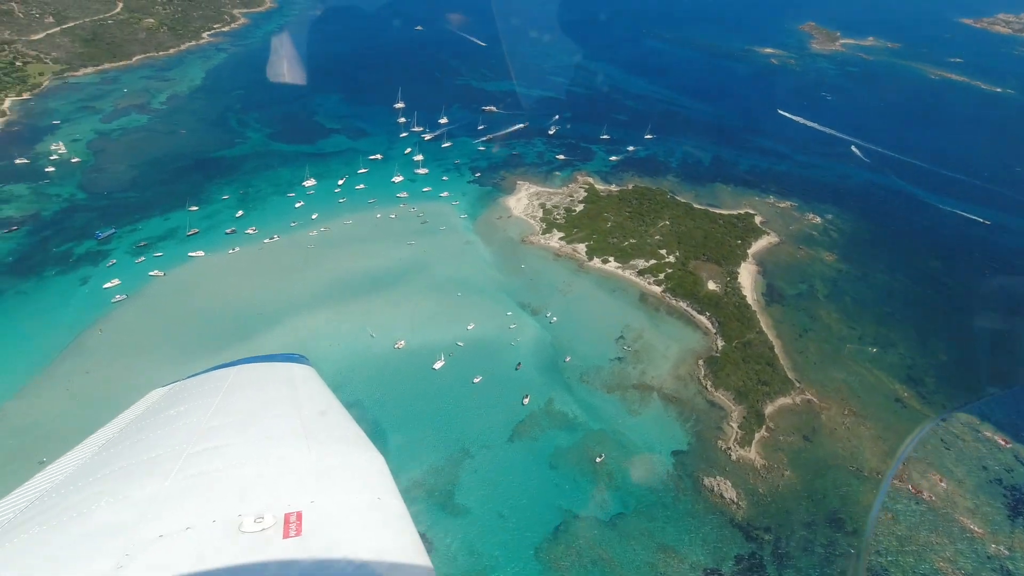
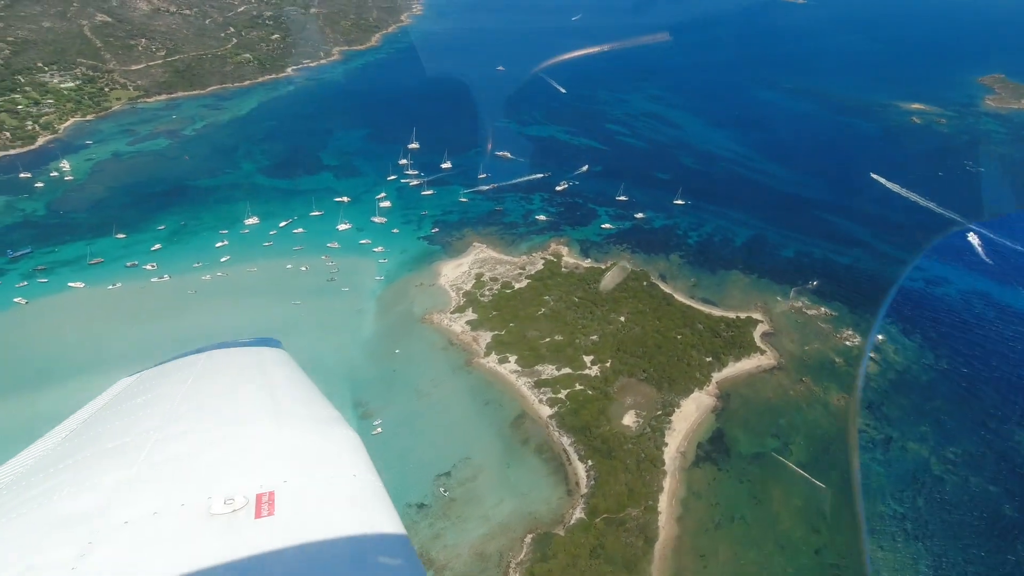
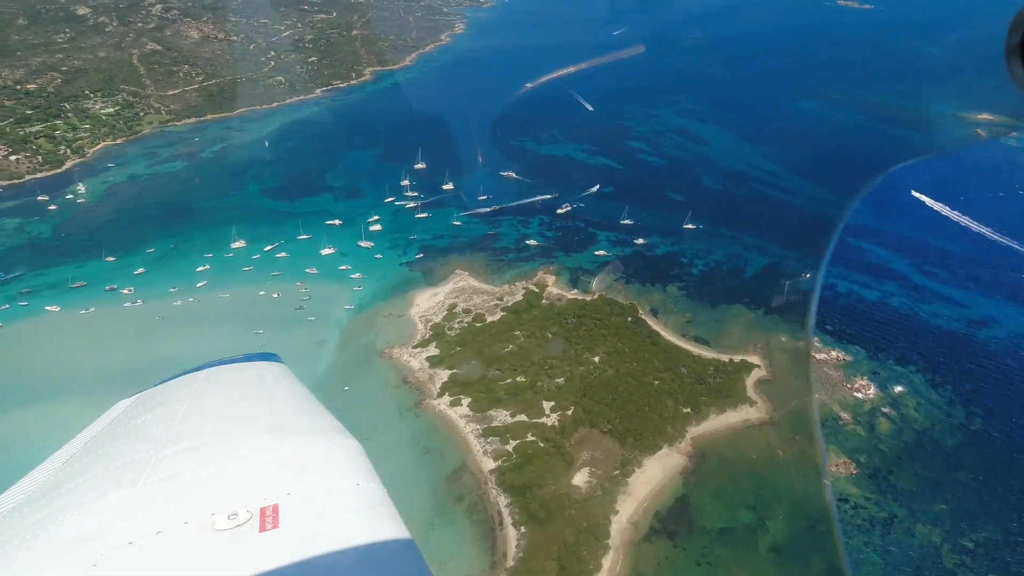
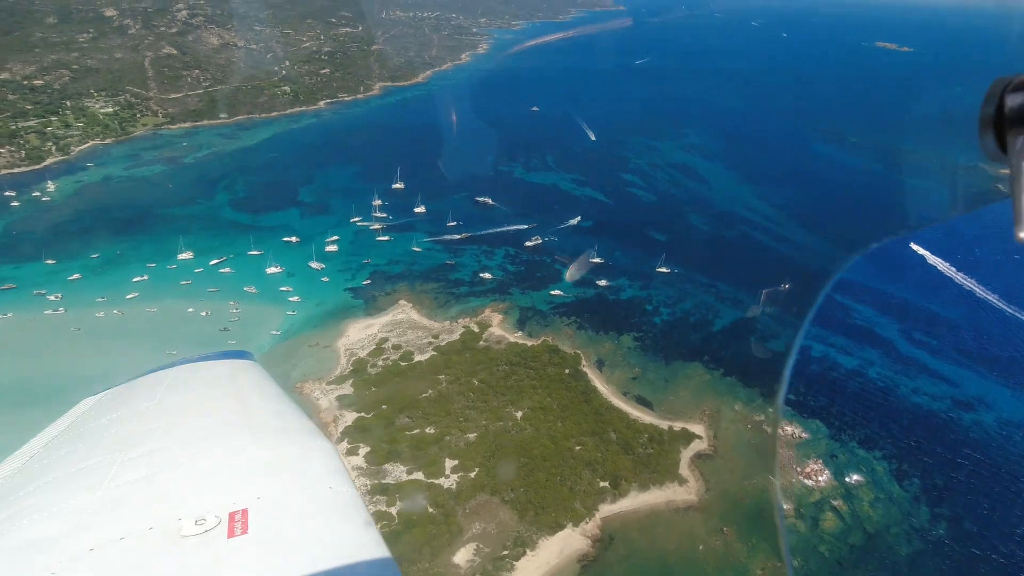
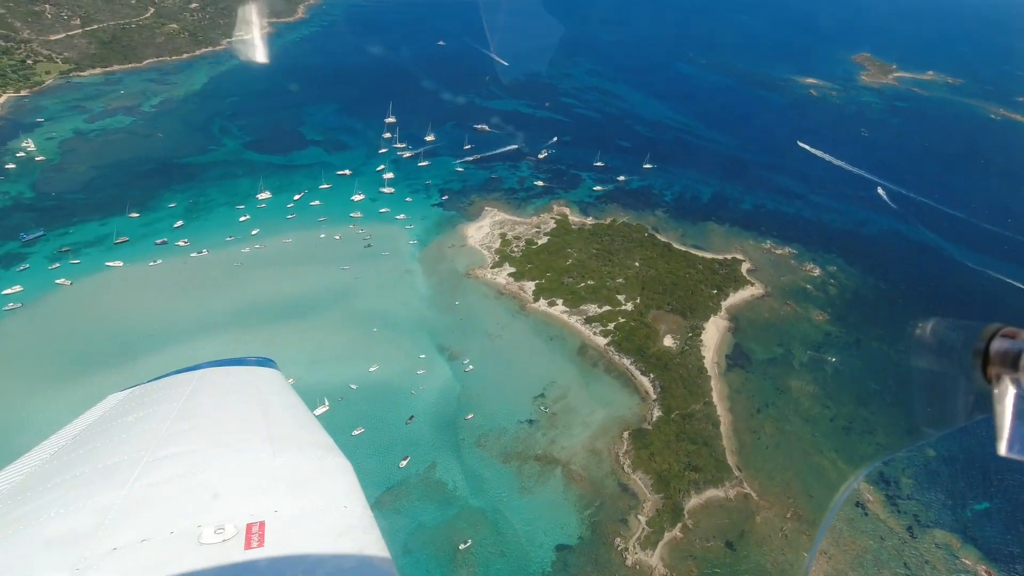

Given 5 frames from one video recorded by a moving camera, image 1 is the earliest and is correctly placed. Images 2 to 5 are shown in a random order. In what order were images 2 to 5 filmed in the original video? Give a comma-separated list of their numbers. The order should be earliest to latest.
5, 2, 3, 4
